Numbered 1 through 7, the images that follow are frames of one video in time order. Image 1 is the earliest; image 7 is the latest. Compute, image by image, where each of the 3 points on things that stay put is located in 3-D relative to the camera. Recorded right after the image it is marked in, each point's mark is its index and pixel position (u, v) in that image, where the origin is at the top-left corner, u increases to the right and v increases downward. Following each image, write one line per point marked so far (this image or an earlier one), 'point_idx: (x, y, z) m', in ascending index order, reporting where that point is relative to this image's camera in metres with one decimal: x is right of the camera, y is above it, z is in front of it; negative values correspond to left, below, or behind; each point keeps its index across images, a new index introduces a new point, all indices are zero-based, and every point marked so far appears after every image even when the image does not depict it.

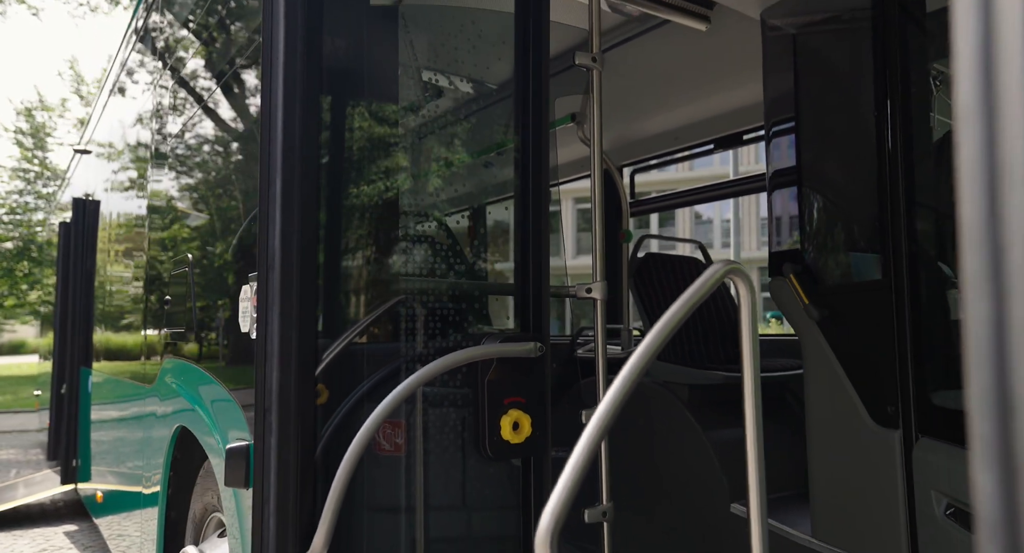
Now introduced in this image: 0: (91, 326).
0: (-3.0, -0.3, +5.2) m
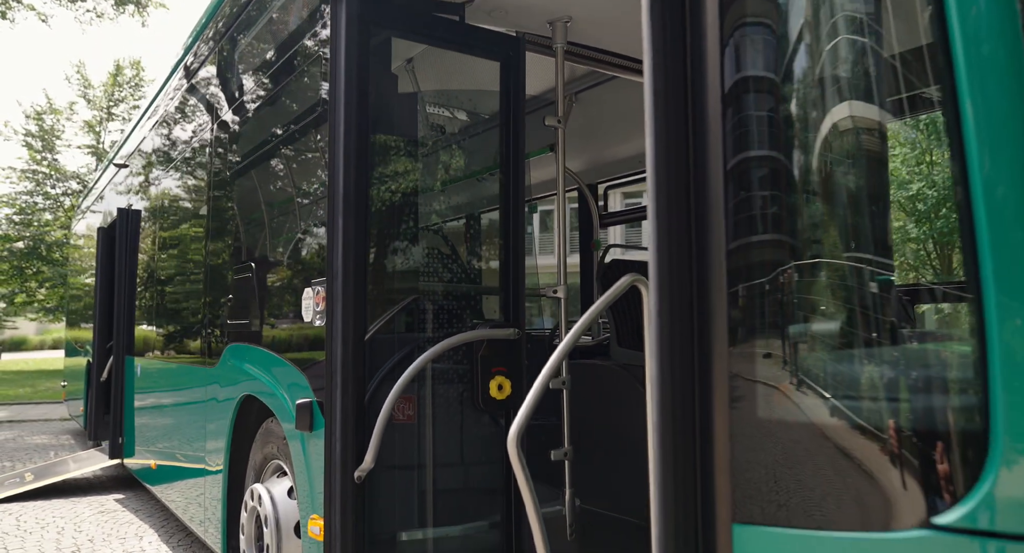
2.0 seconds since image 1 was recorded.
0: (-3.1, -0.3, +6.0) m
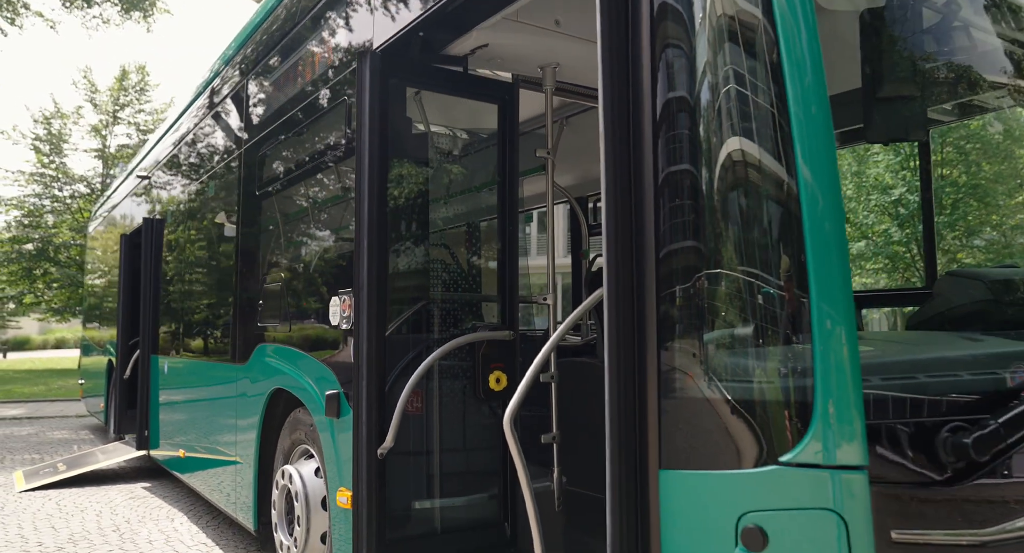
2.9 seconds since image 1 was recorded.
0: (-3.1, -0.3, +6.4) m
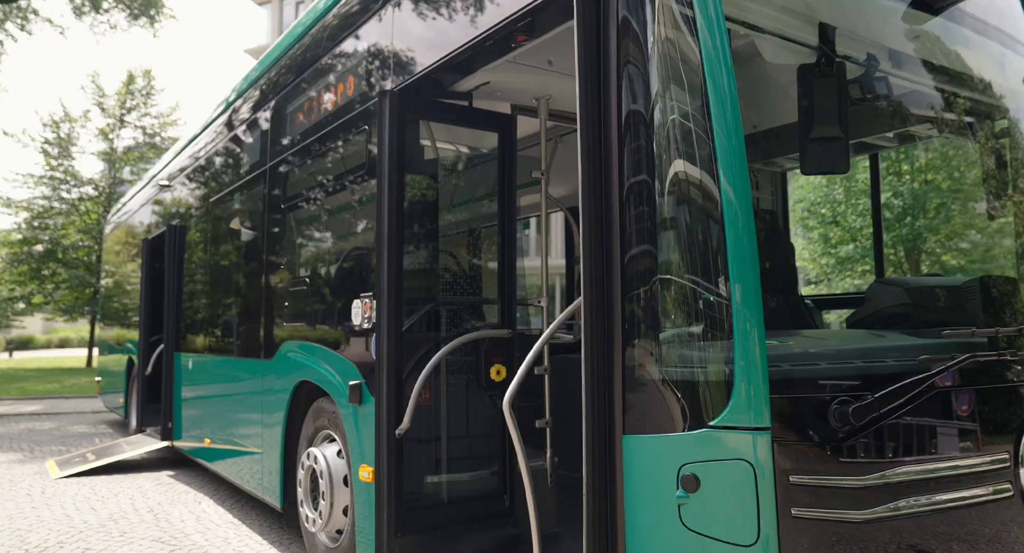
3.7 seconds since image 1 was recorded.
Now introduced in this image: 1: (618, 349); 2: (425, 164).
0: (-3.1, -0.4, +6.9) m
1: (+0.3, -0.1, +2.2) m
2: (-0.4, +0.5, +3.5) m
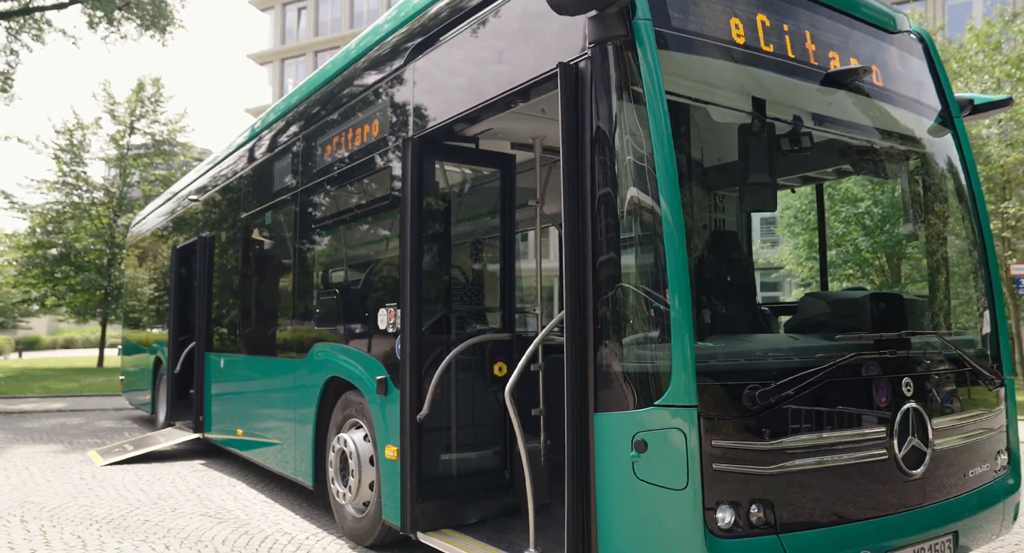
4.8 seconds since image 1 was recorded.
0: (-3.1, -0.4, +7.6) m
1: (+0.3, -0.2, +2.9) m
2: (-0.4, +0.5, +4.2) m
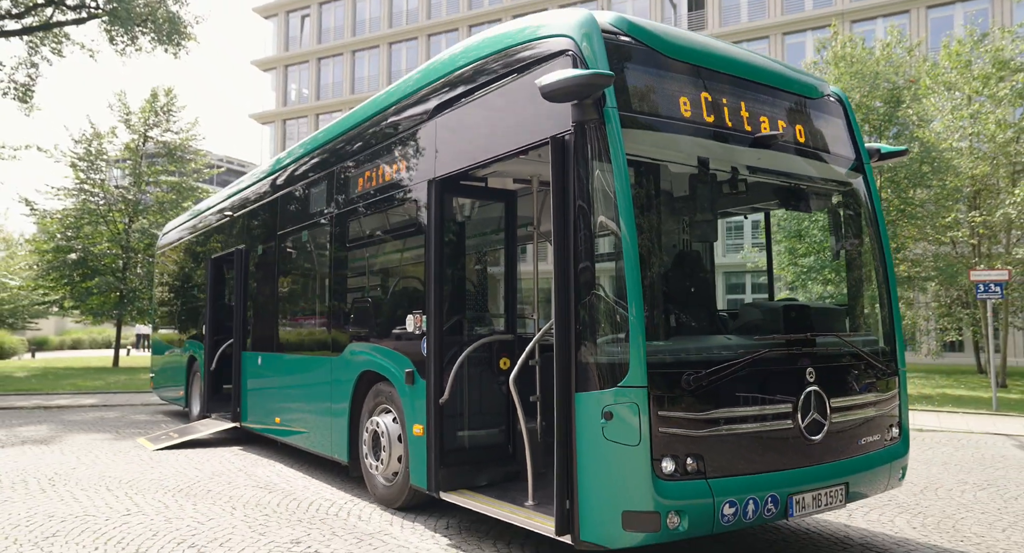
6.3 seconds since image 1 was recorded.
0: (-3.1, -0.5, +8.6) m
1: (+0.3, -0.3, +3.9) m
2: (-0.4, +0.4, +5.3) m
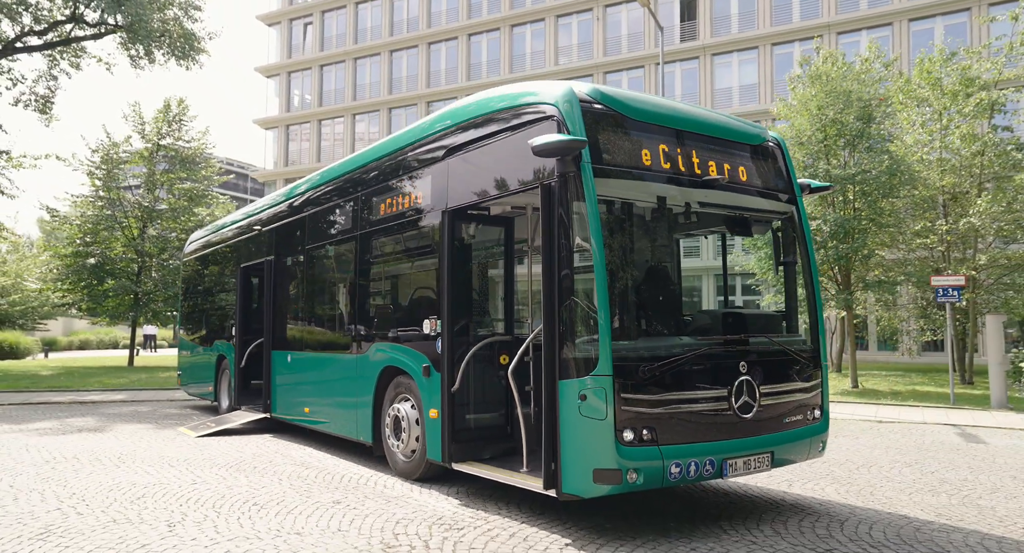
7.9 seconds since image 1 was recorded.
0: (-3.1, -0.6, +9.7) m
1: (+0.3, -0.4, +5.0) m
2: (-0.4, +0.3, +6.4) m
